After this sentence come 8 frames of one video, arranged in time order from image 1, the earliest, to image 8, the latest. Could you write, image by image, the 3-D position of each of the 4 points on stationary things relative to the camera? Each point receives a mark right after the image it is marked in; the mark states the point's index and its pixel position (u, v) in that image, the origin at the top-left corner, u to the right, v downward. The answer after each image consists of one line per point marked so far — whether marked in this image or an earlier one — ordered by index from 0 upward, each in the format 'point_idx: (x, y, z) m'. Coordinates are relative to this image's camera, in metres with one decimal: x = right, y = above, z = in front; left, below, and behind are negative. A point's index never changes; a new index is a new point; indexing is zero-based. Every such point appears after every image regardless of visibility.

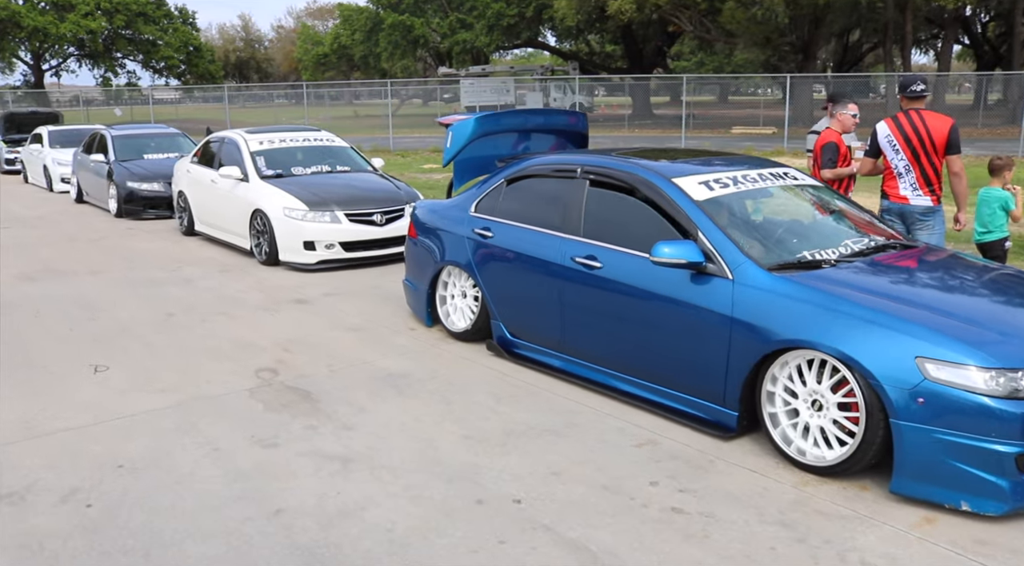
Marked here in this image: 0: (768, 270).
0: (+1.3, +0.1, +4.3) m
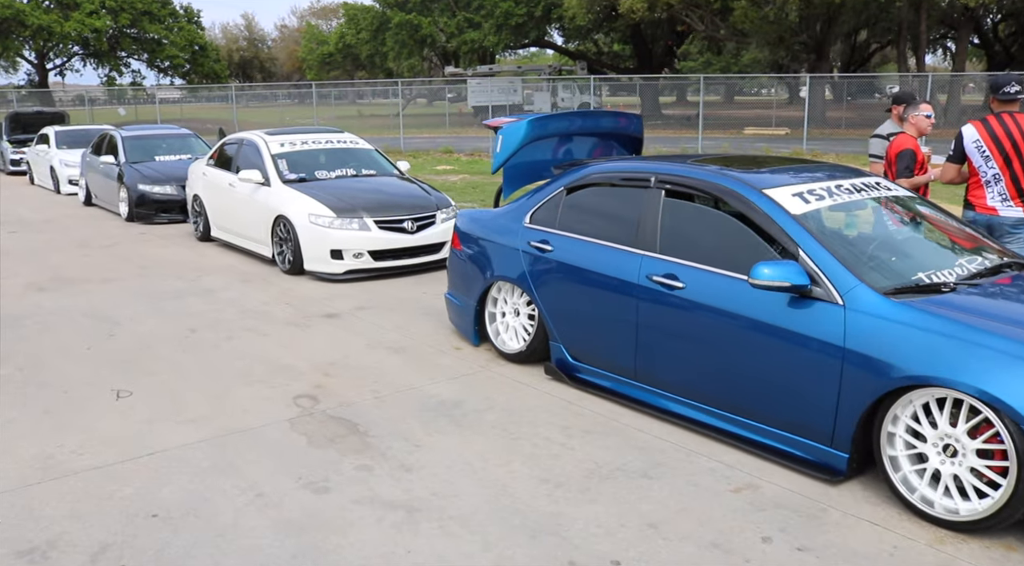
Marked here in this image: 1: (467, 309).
0: (+1.7, -0.1, +3.8) m
1: (-0.3, -0.2, +6.0) m
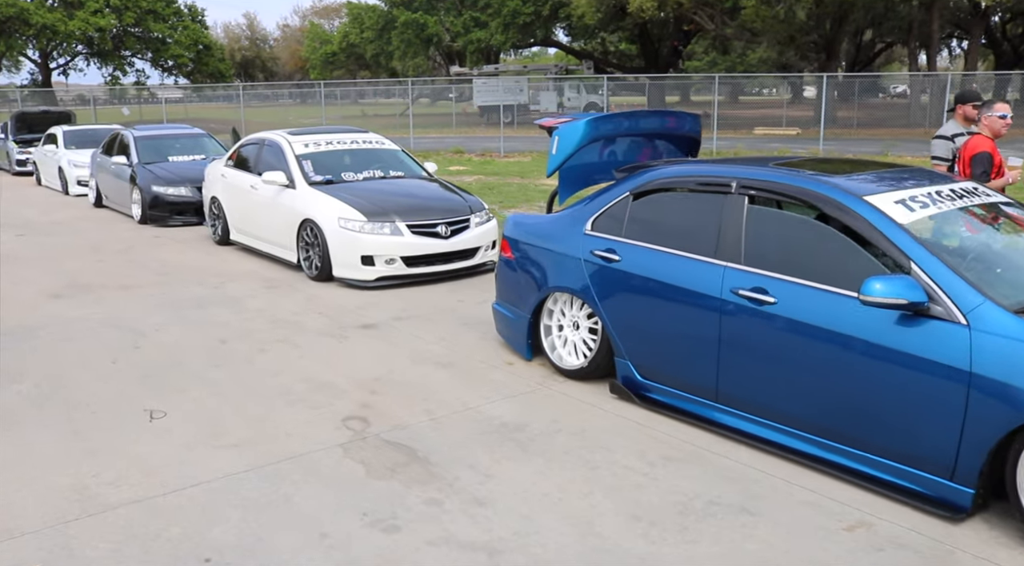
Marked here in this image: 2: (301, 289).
0: (+2.1, -0.1, +3.4) m
1: (+0.1, -0.3, +5.7) m
2: (-2.0, -0.1, +7.9) m
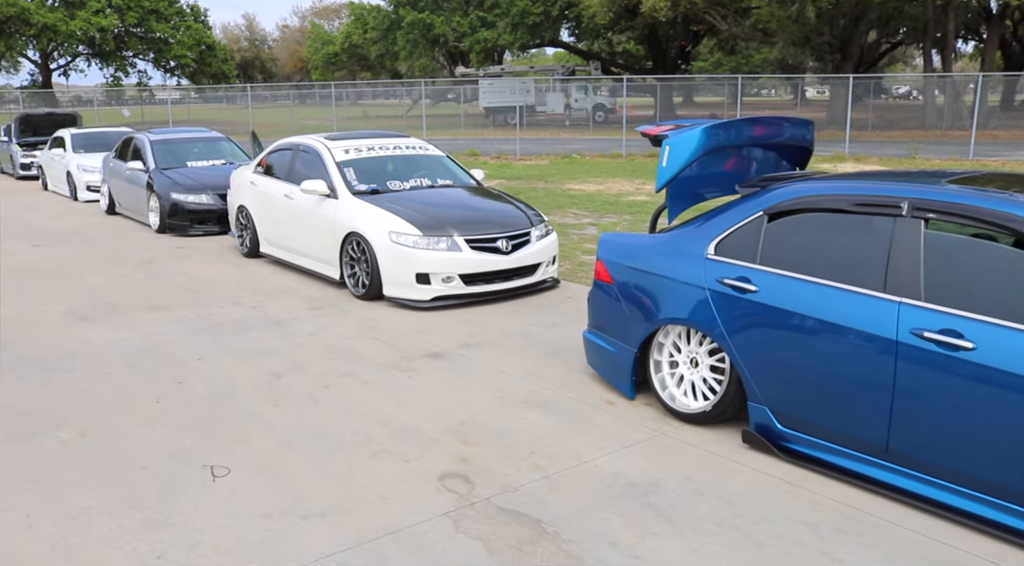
0: (+2.7, -0.3, +2.8) m
1: (+0.7, -0.4, +5.0) m
2: (-1.4, -0.2, +7.3) m
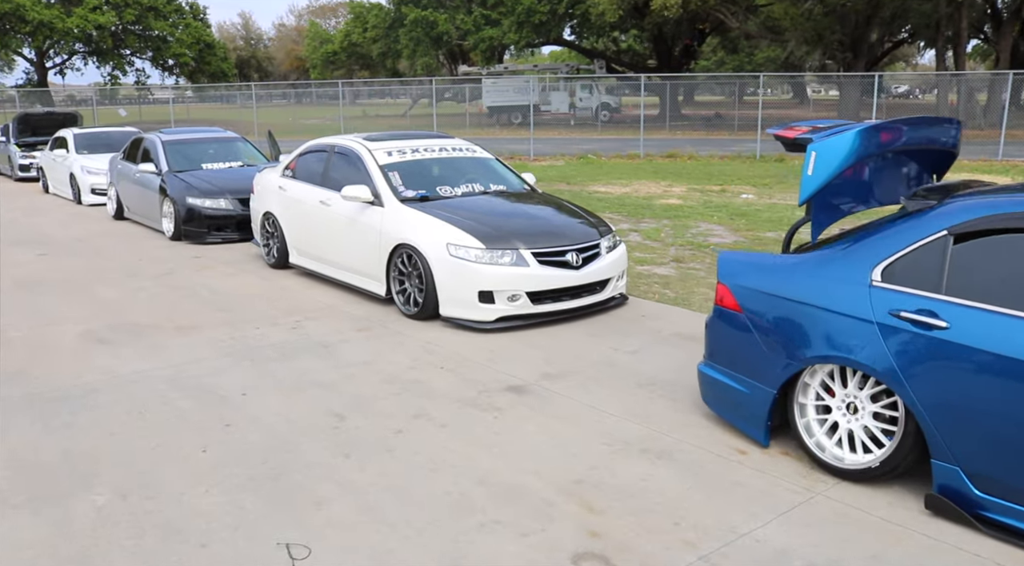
0: (+3.3, -0.4, +2.0) m
1: (+1.2, -0.6, +4.3) m
2: (-0.9, -0.4, +6.5) m
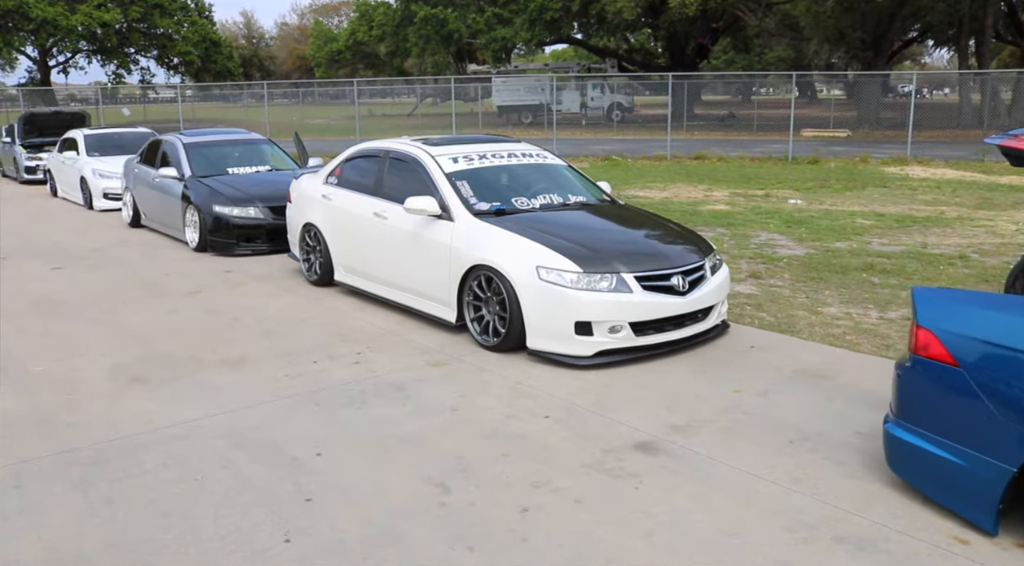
0: (+4.0, -0.6, +1.2) m
1: (+1.9, -0.8, +3.4) m
2: (-0.2, -0.6, +5.7) m
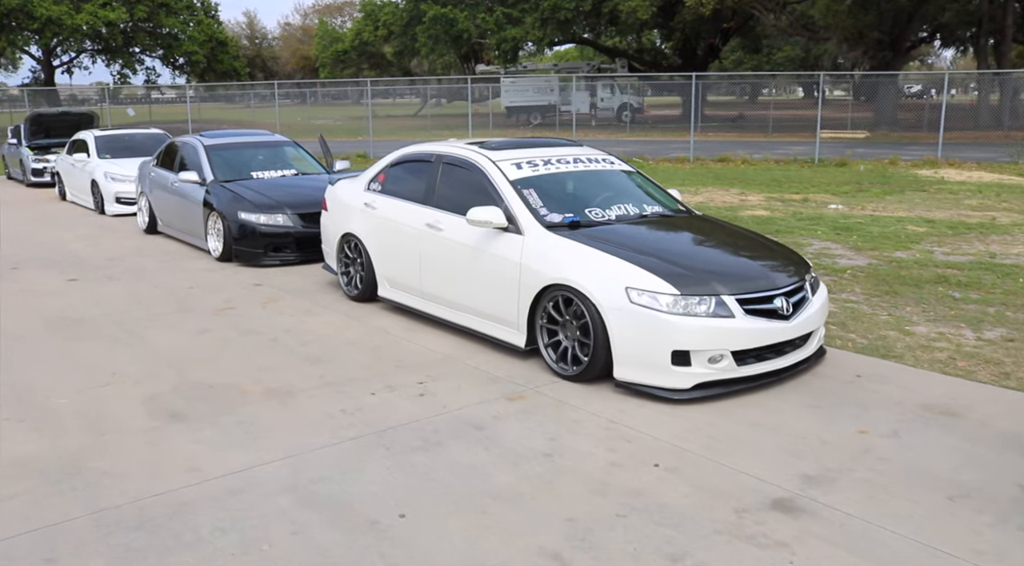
0: (+4.5, -0.8, +0.5) m
1: (+2.4, -0.9, +2.8) m
2: (+0.3, -0.7, +5.0) m
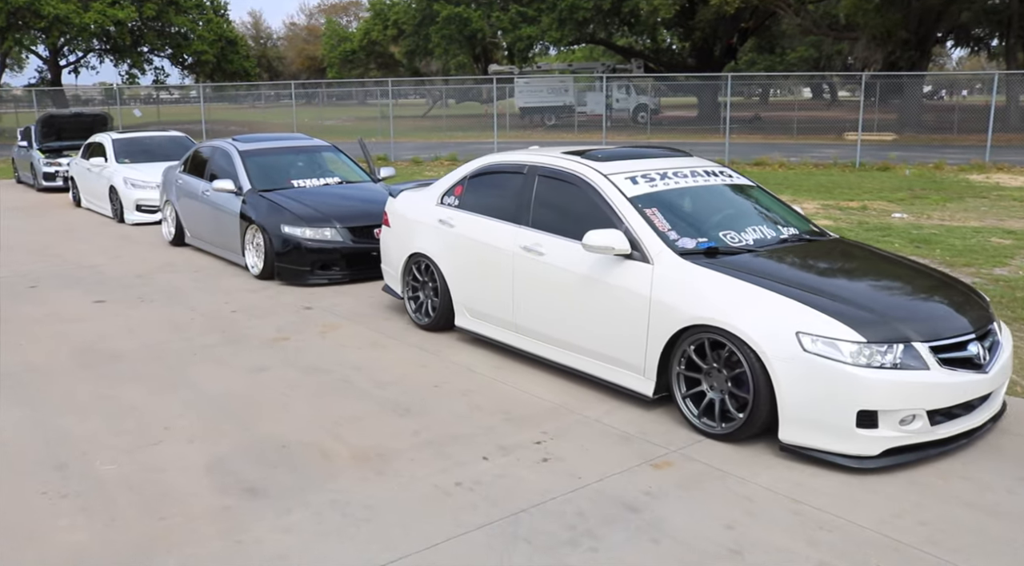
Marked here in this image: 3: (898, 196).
0: (+5.2, -1.0, -0.4) m
1: (+3.2, -1.1, +1.9) m
2: (+1.1, -0.9, +4.1) m
3: (+7.9, +1.8, +16.8) m
